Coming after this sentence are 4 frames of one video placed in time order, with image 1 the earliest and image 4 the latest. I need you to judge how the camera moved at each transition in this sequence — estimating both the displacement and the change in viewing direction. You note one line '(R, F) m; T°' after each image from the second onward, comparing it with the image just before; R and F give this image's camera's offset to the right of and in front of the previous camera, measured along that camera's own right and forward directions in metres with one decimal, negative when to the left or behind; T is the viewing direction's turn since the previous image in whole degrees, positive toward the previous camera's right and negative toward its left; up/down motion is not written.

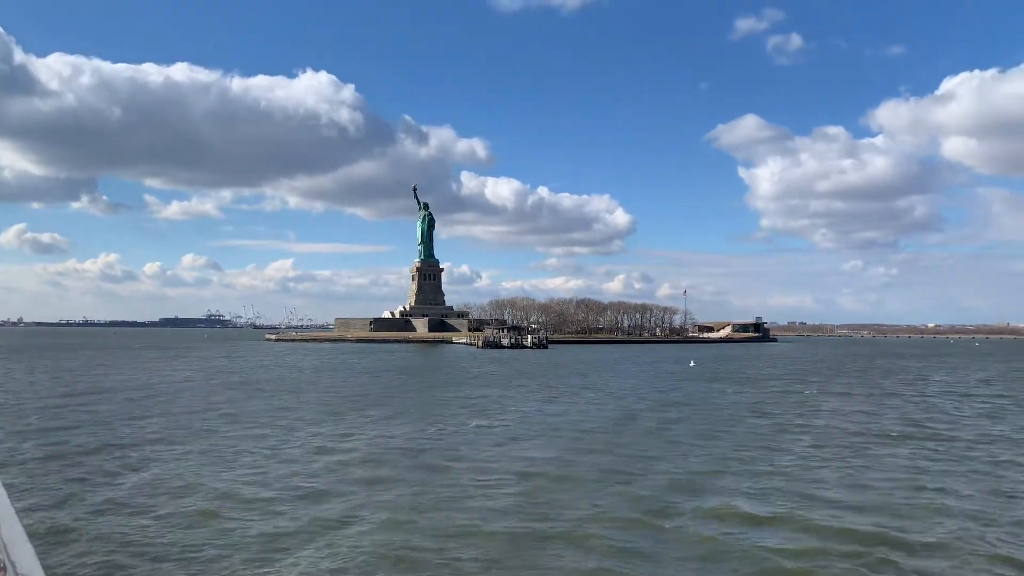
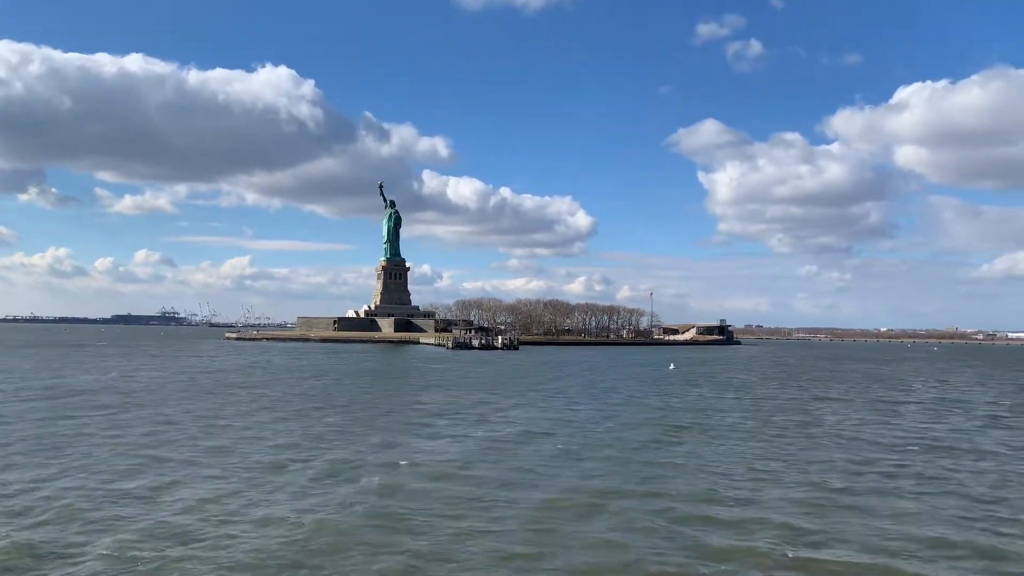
(-0.5, +0.7) m; +3°
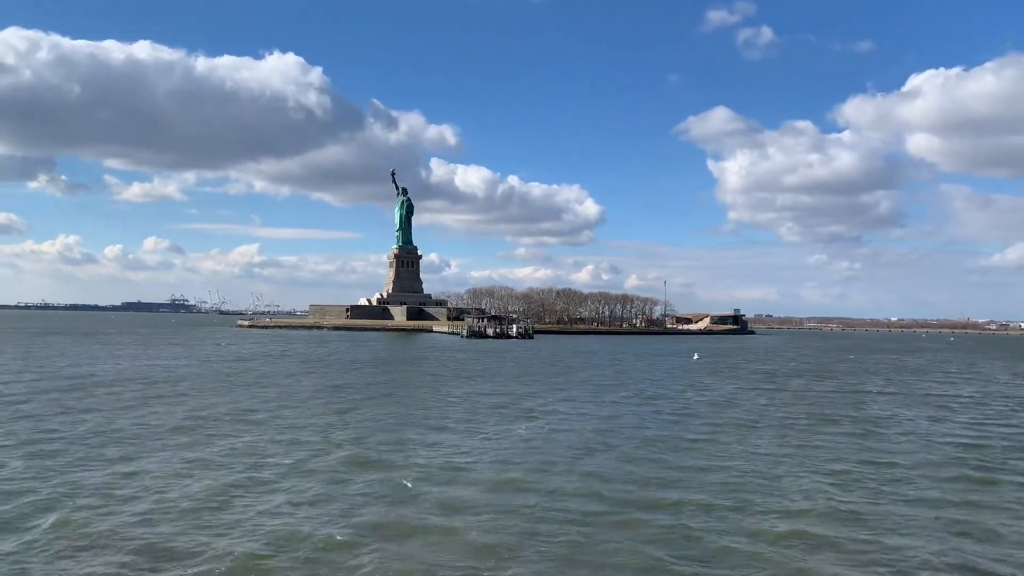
(-0.5, +0.4) m; -1°
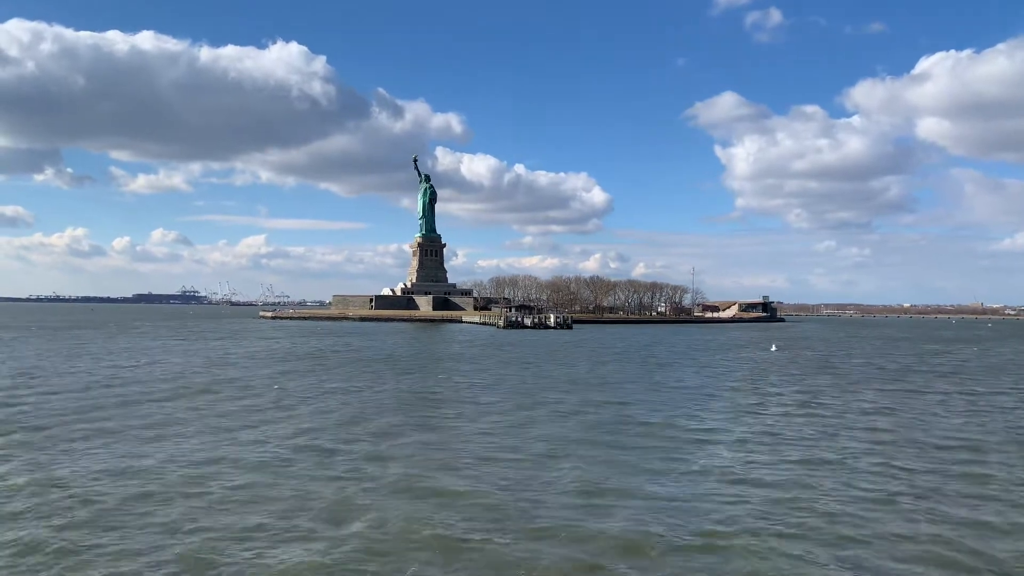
(-1.8, +1.6) m; 0°
